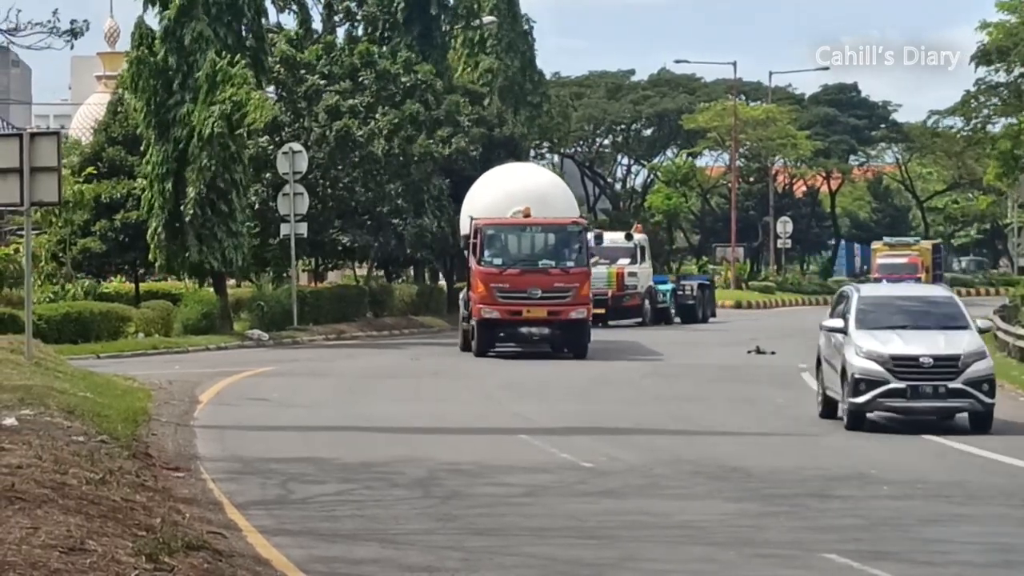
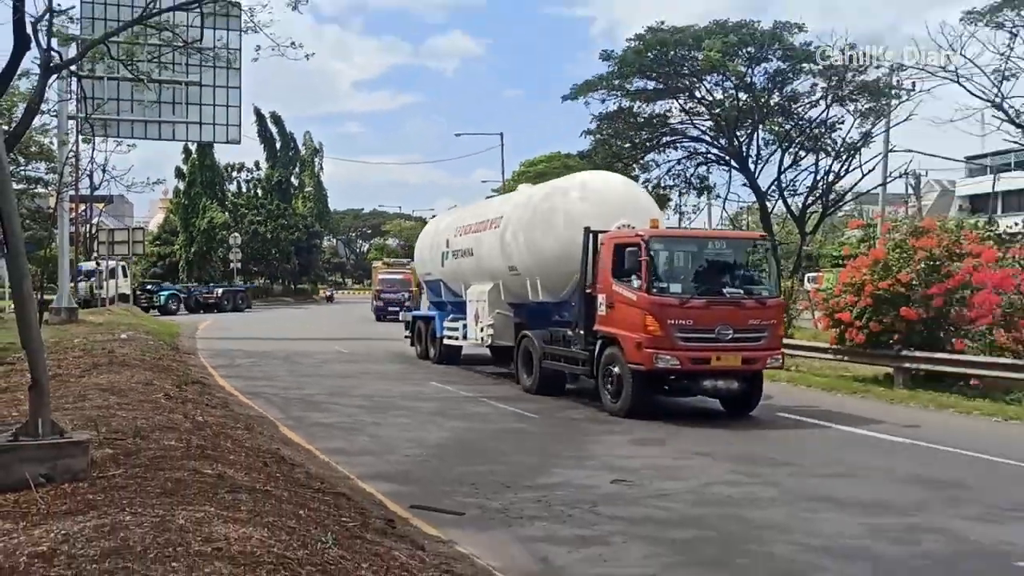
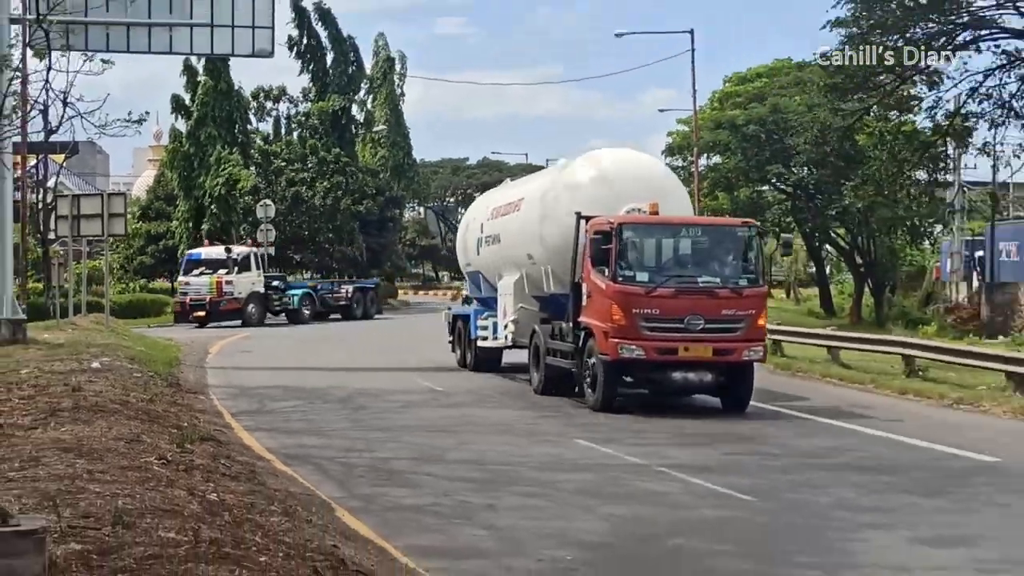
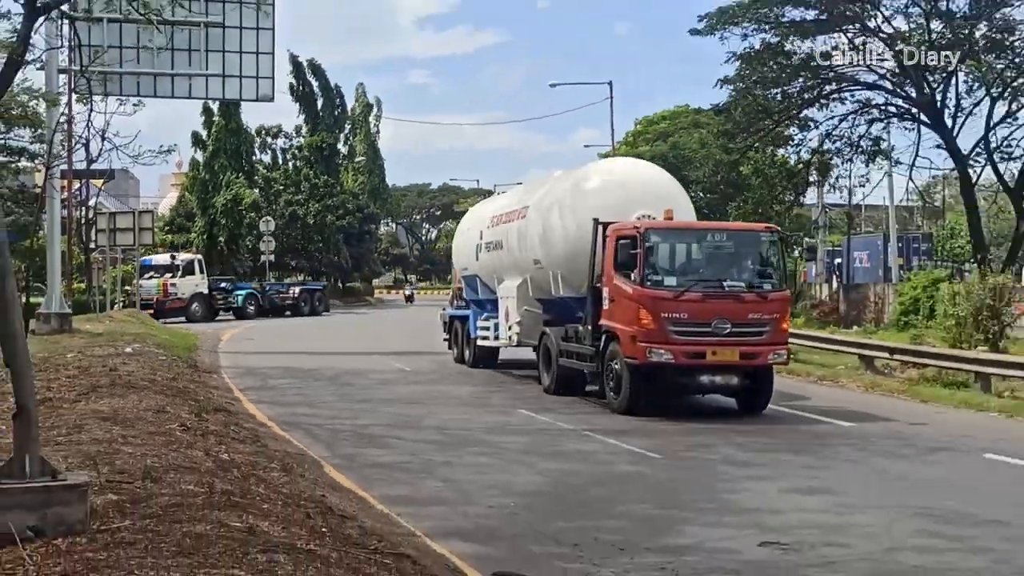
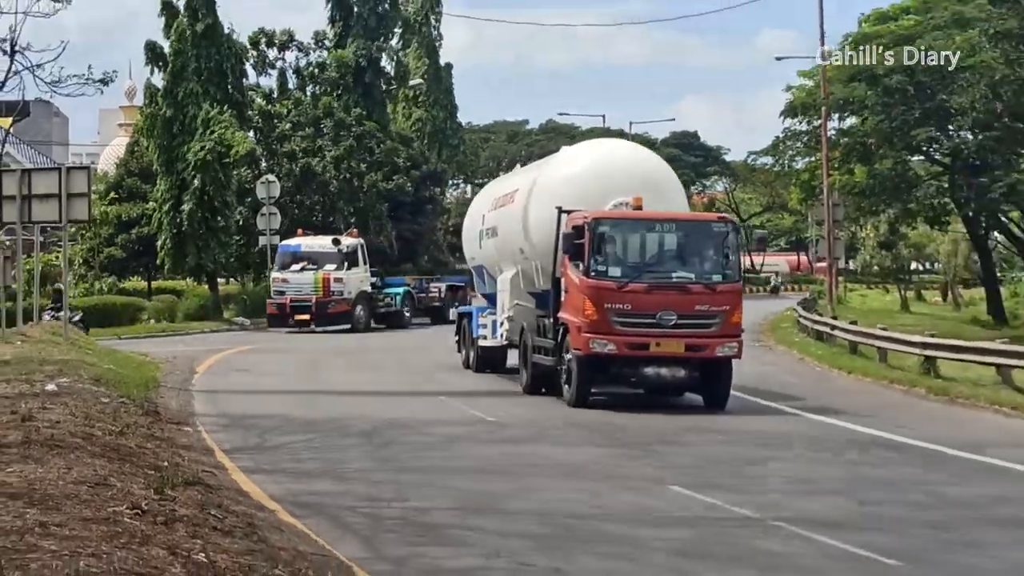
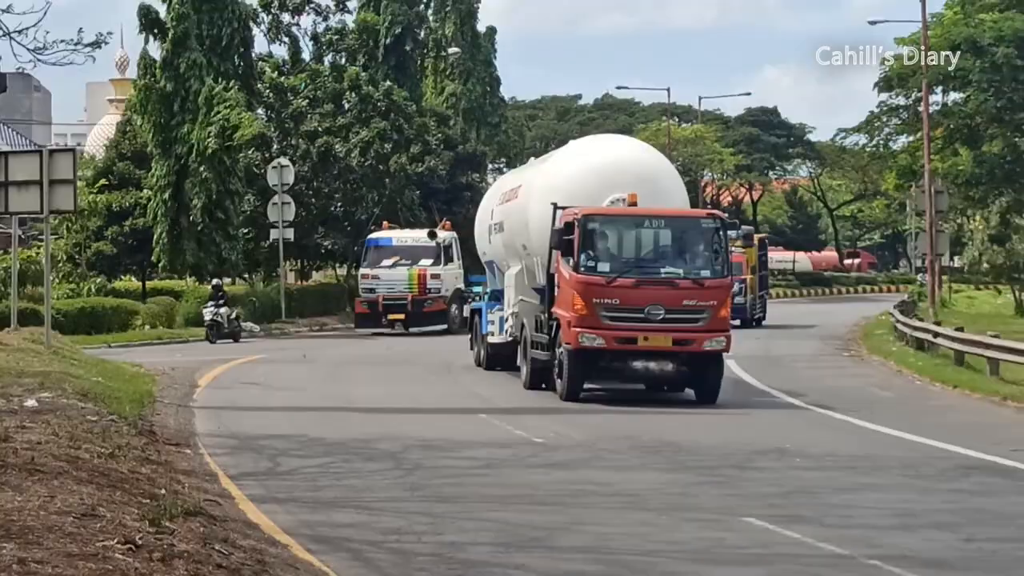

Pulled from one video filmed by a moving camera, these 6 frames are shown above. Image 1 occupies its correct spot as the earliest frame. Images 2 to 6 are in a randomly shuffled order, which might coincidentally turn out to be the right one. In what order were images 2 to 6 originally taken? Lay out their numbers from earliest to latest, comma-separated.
6, 5, 3, 4, 2
